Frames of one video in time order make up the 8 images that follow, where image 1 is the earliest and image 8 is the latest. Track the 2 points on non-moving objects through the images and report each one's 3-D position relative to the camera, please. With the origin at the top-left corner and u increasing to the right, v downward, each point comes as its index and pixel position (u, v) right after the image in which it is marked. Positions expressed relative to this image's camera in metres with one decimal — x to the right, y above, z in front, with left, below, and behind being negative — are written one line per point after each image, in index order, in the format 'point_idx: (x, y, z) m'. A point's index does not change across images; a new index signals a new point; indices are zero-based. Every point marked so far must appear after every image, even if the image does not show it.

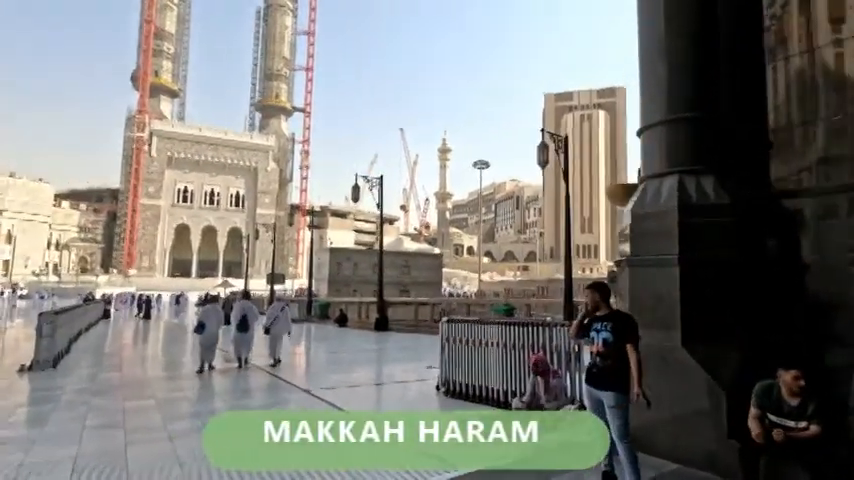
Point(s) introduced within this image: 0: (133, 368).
0: (-5.4, -2.3, +8.1) m
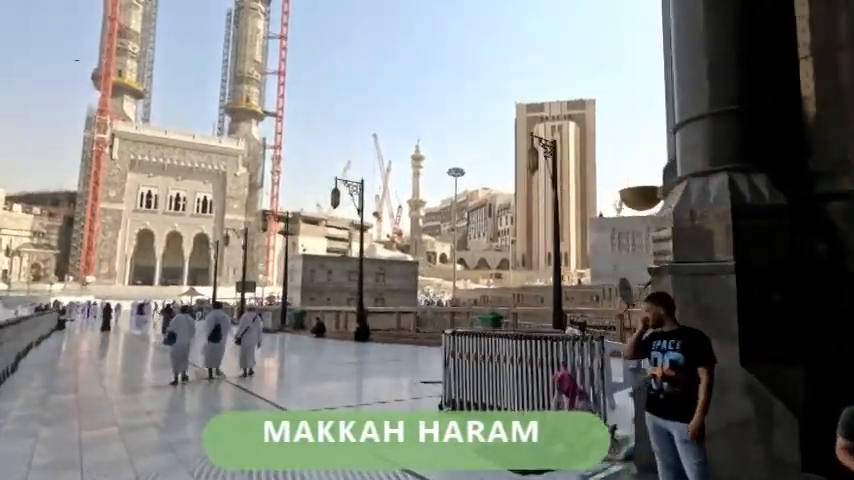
0: (-5.5, -2.4, +7.3) m
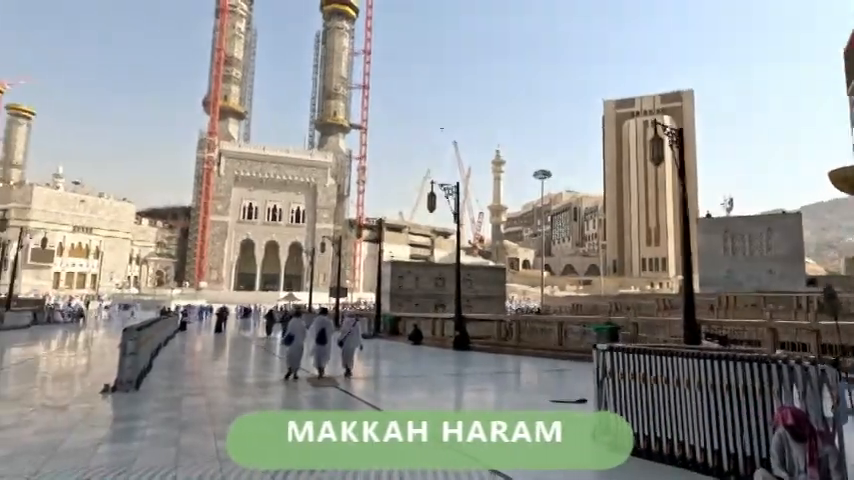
0: (-3.6, -2.5, +7.5) m
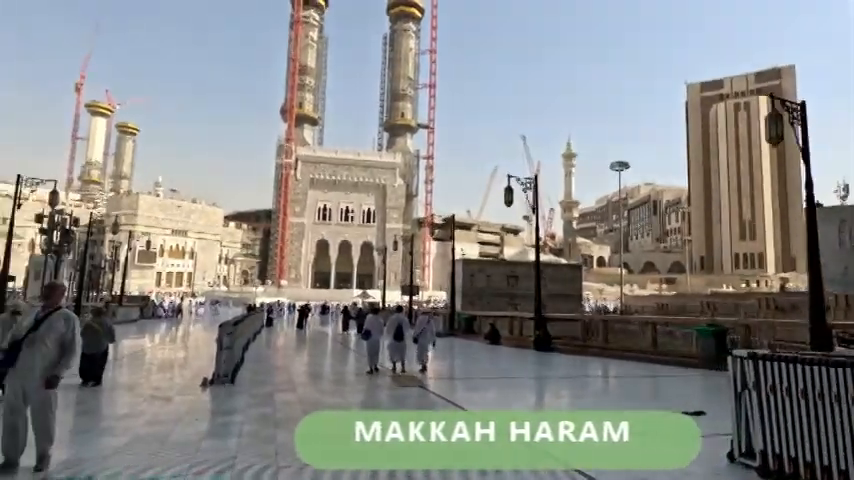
0: (-2.1, -2.5, +7.6) m
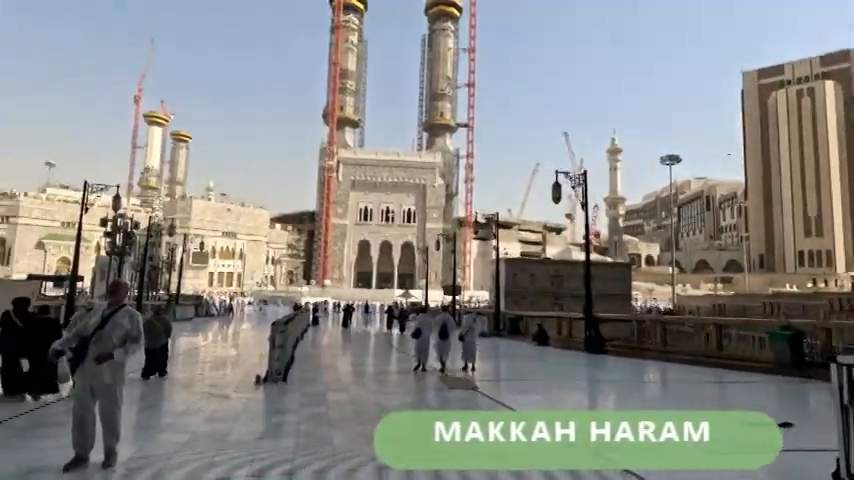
0: (-1.3, -2.5, +7.5) m
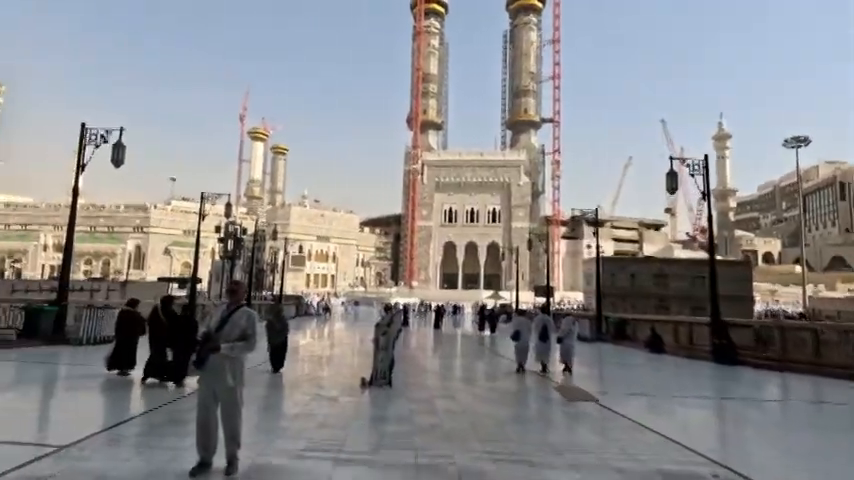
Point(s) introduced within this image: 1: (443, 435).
0: (+0.5, -2.4, +7.1) m
1: (+0.1, -2.0, +4.6) m
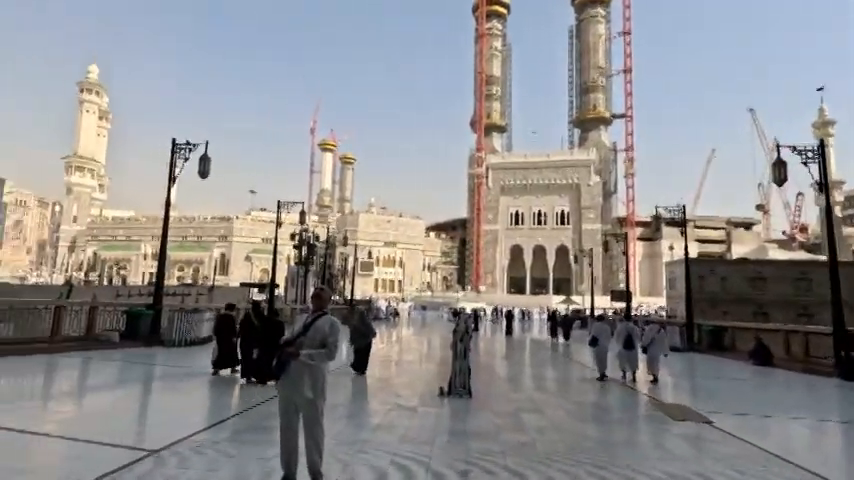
0: (+1.7, -2.4, +6.6) m
1: (+1.0, -2.0, +4.2) m
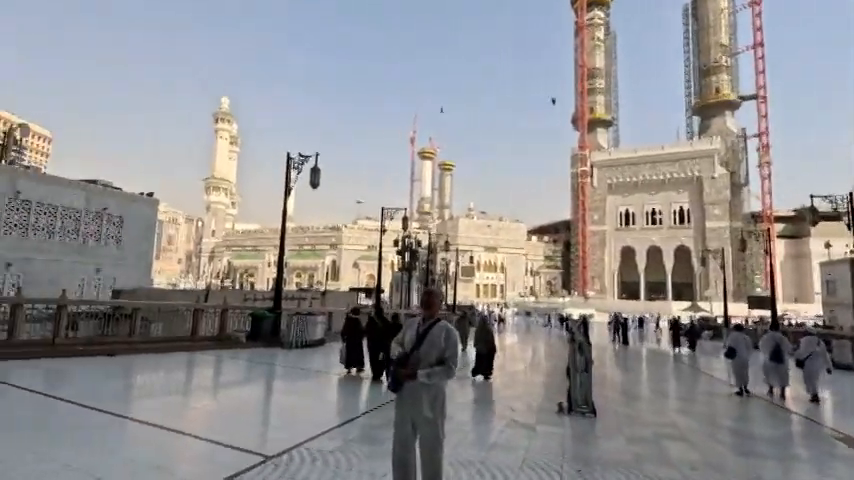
0: (+3.2, -2.4, +5.6) m
1: (+2.0, -1.9, +3.4) m
